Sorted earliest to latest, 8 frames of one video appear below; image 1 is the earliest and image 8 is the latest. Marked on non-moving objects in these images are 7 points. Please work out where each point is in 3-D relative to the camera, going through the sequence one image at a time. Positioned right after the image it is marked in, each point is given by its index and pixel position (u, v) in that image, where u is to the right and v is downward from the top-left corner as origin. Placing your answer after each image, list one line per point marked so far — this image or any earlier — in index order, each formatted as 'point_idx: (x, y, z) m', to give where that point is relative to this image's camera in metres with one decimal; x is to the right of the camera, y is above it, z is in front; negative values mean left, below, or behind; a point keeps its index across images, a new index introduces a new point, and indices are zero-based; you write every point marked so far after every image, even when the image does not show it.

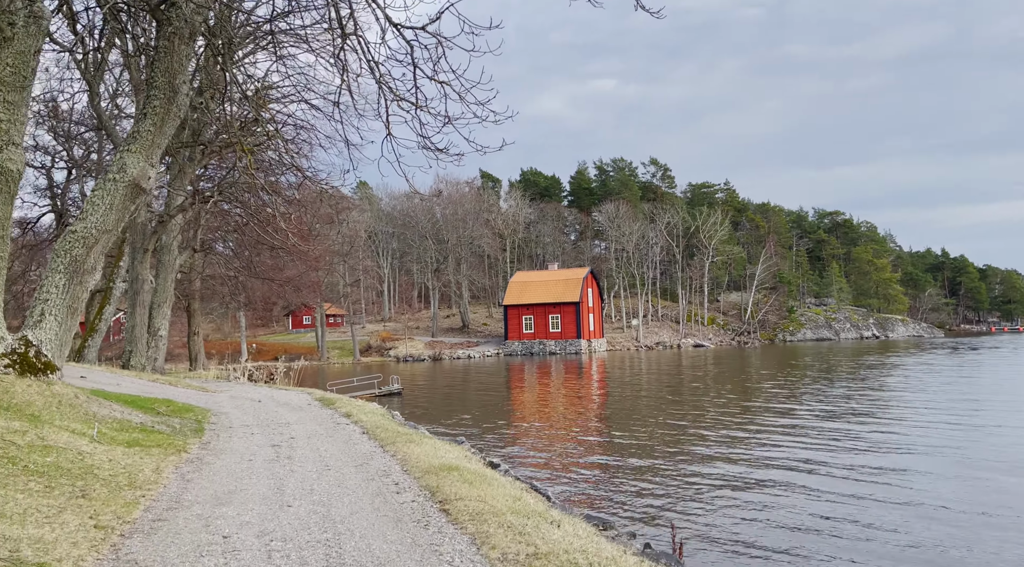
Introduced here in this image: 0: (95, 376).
0: (-8.6, -1.9, +18.1) m
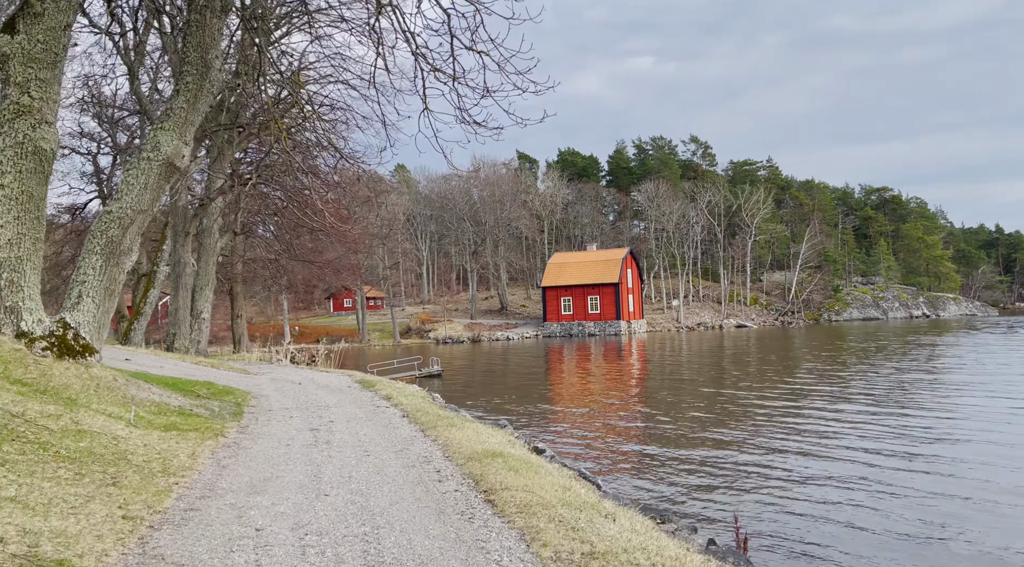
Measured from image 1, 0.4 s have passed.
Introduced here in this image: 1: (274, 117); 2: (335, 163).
0: (-7.8, -1.6, +18.1) m
1: (-5.1, +3.5, +18.7) m
2: (-3.9, +2.7, +19.2) m
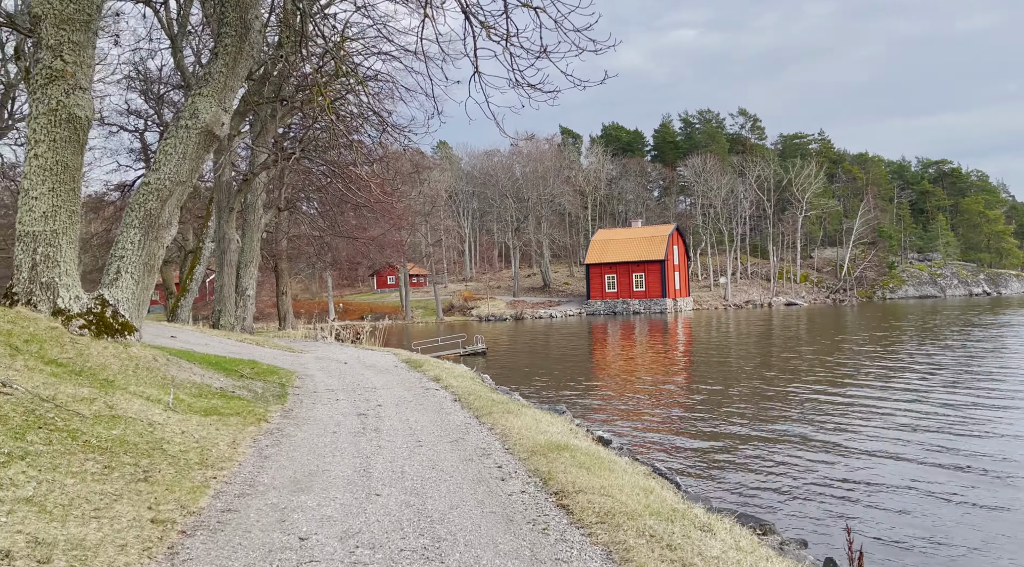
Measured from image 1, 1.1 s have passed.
0: (-6.8, -1.1, +18.0) m
1: (-4.0, +4.0, +18.3) m
2: (-2.8, +3.2, +18.7) m
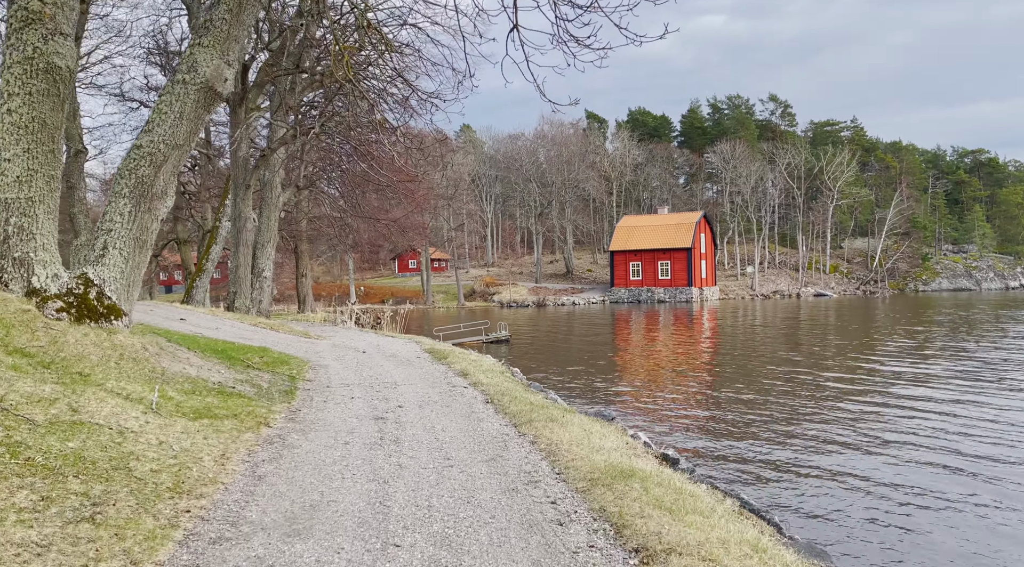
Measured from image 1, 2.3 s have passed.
0: (-6.2, -0.7, +17.0) m
1: (-3.4, +4.4, +17.2) m
2: (-2.2, +3.5, +17.6) m
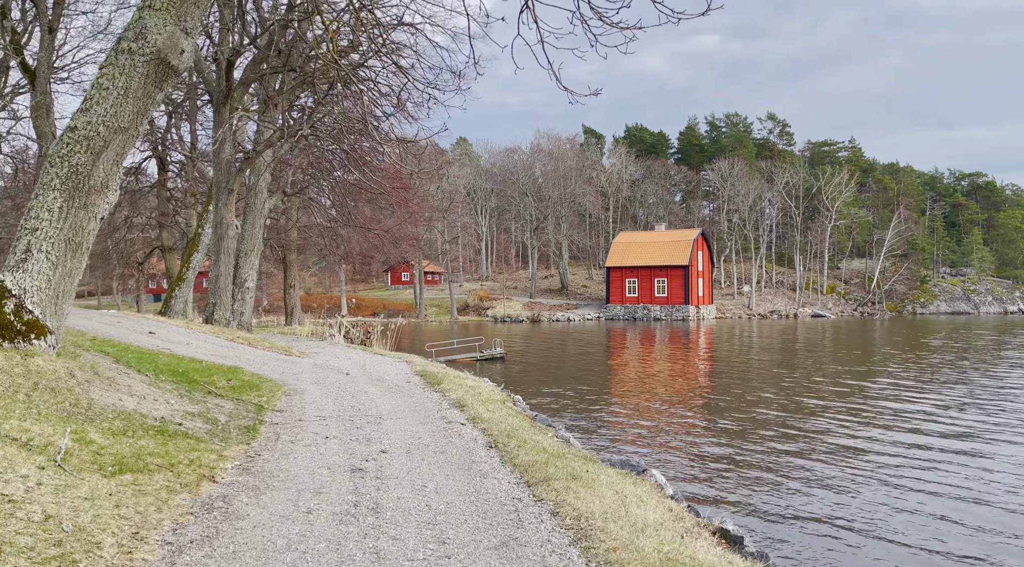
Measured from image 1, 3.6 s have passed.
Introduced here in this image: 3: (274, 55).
0: (-6.2, -0.9, +15.7) m
1: (-3.3, +4.1, +16.0) m
2: (-2.1, +3.2, +16.3) m
3: (-5.3, +5.1, +19.4) m
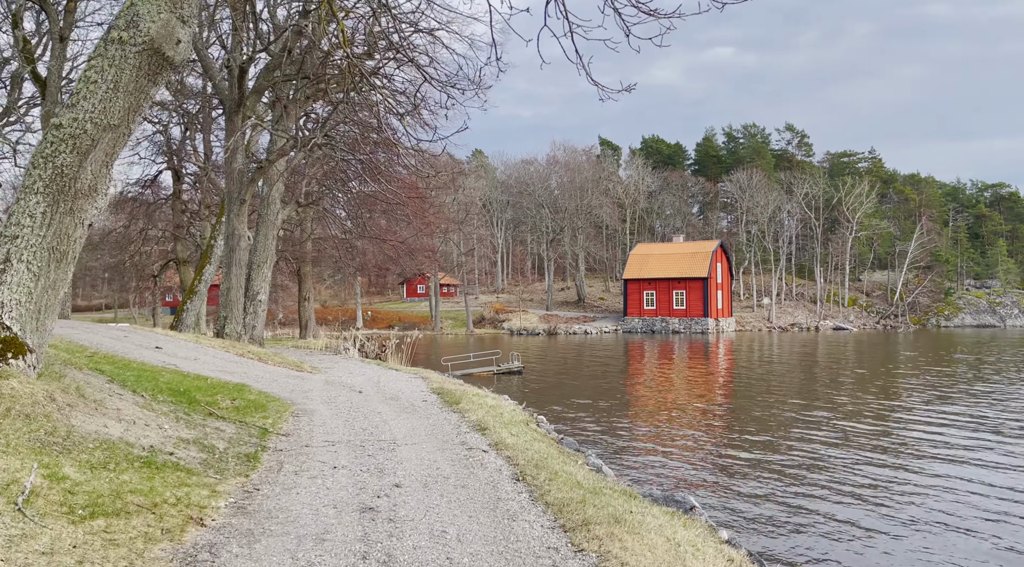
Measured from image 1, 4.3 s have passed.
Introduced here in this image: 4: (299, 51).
0: (-5.9, -1.1, +15.2) m
1: (-2.9, +3.9, +15.4) m
2: (-1.8, +3.0, +15.8) m
3: (-4.9, +4.8, +18.9) m
4: (-4.7, +5.1, +19.3) m
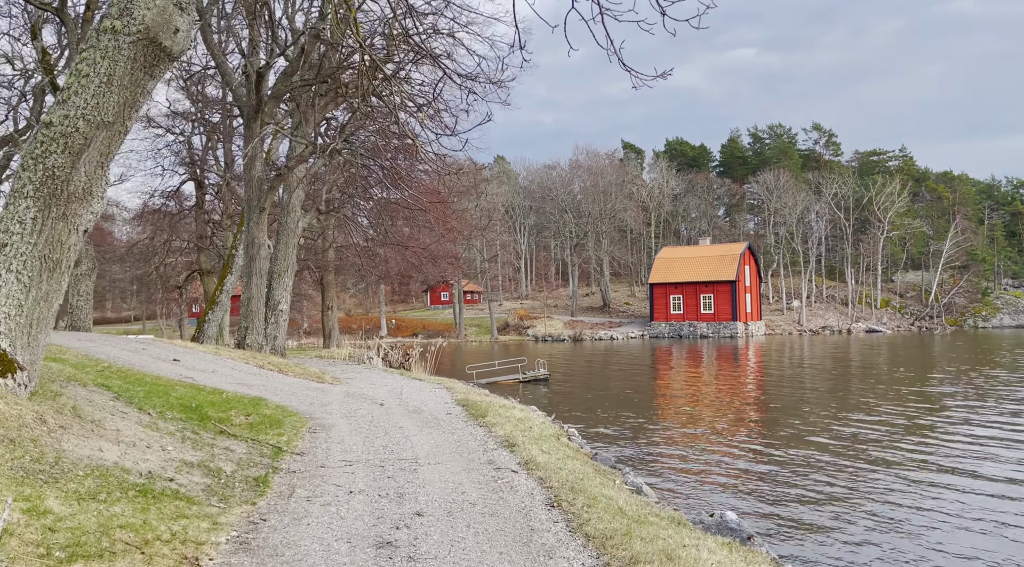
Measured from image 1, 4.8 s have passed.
0: (-5.4, -1.3, +14.8) m
1: (-2.5, +3.8, +15.0) m
2: (-1.4, +2.9, +15.4) m
3: (-4.4, +4.7, +18.6) m
4: (-4.2, +4.9, +18.9) m
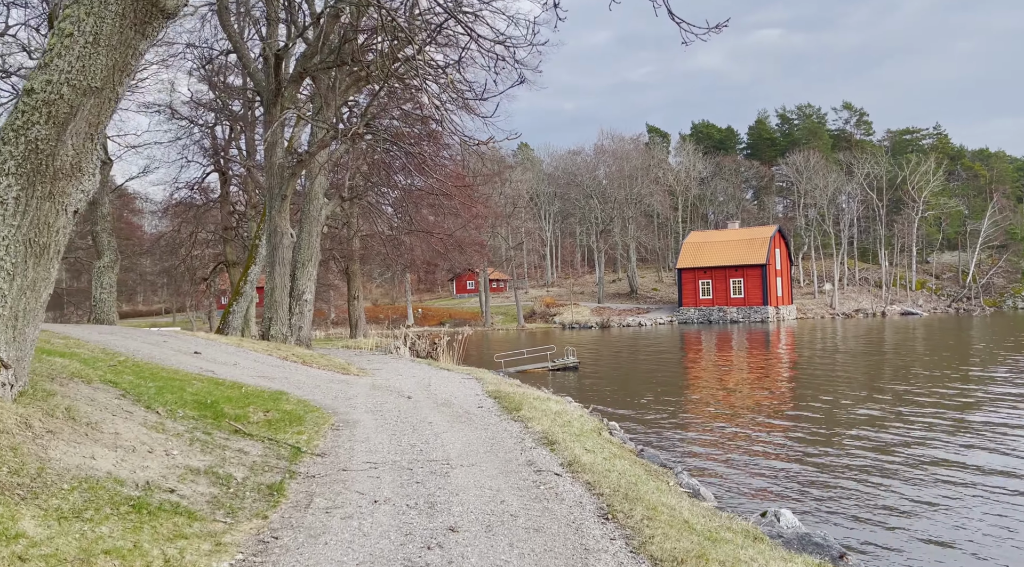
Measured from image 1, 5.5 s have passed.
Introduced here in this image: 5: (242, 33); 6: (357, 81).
0: (-4.9, -1.1, +14.3) m
1: (-2.1, +4.0, +14.4) m
2: (-0.9, +3.1, +14.7) m
3: (-3.9, +4.9, +18.0) m
4: (-3.7, +5.2, +18.3) m
5: (-6.1, +5.7, +19.6) m
6: (-3.5, +4.4, +19.0) m
